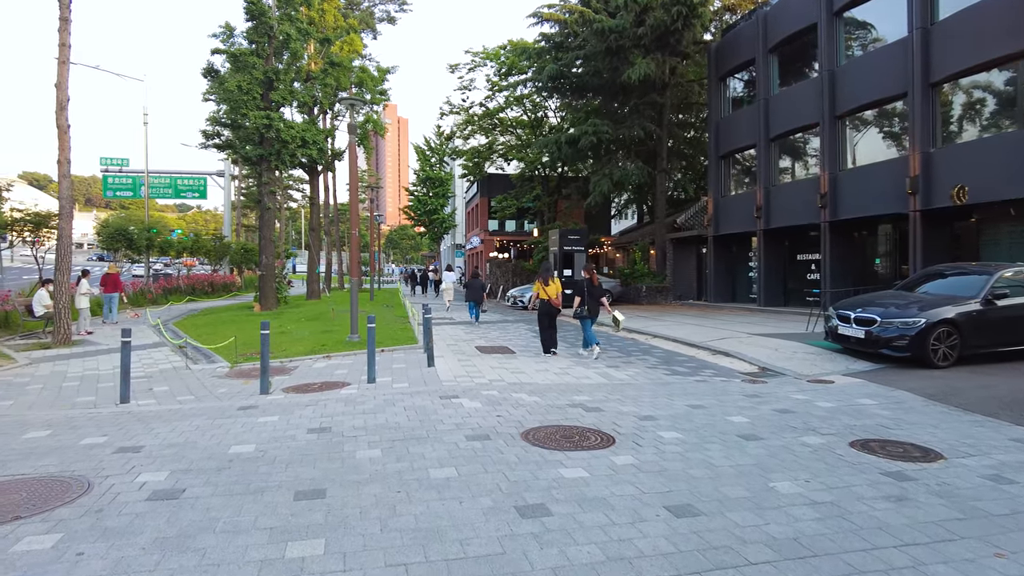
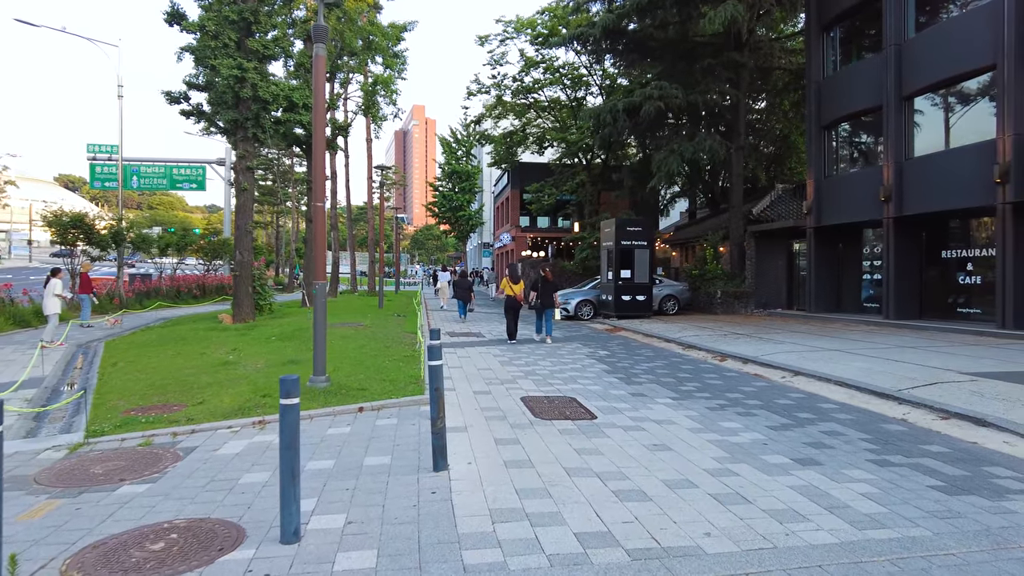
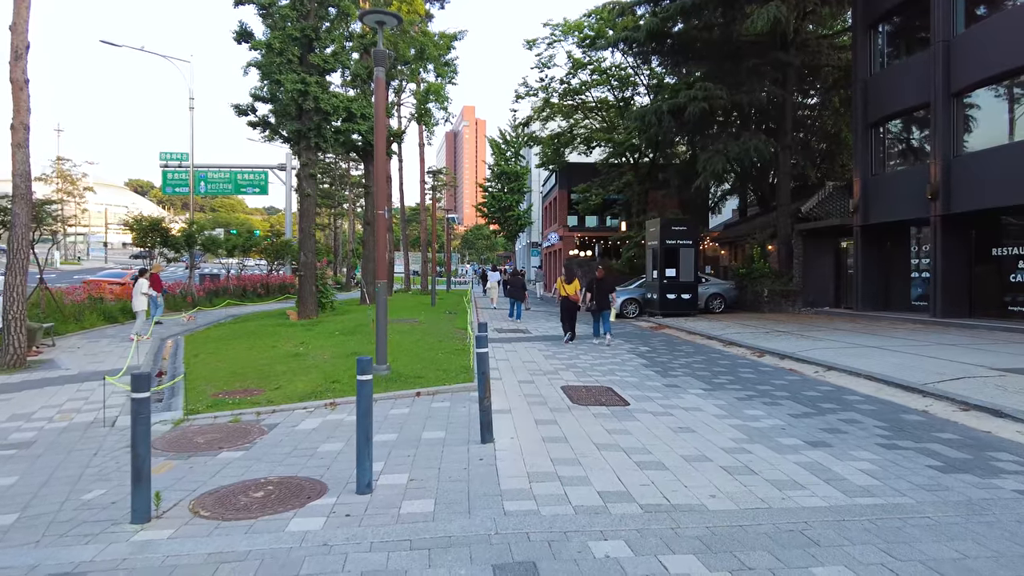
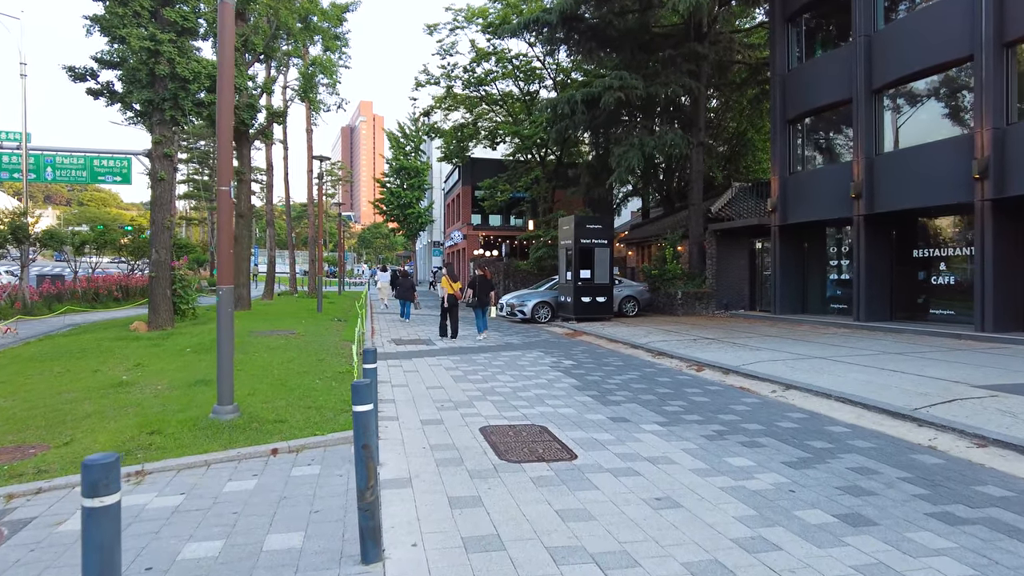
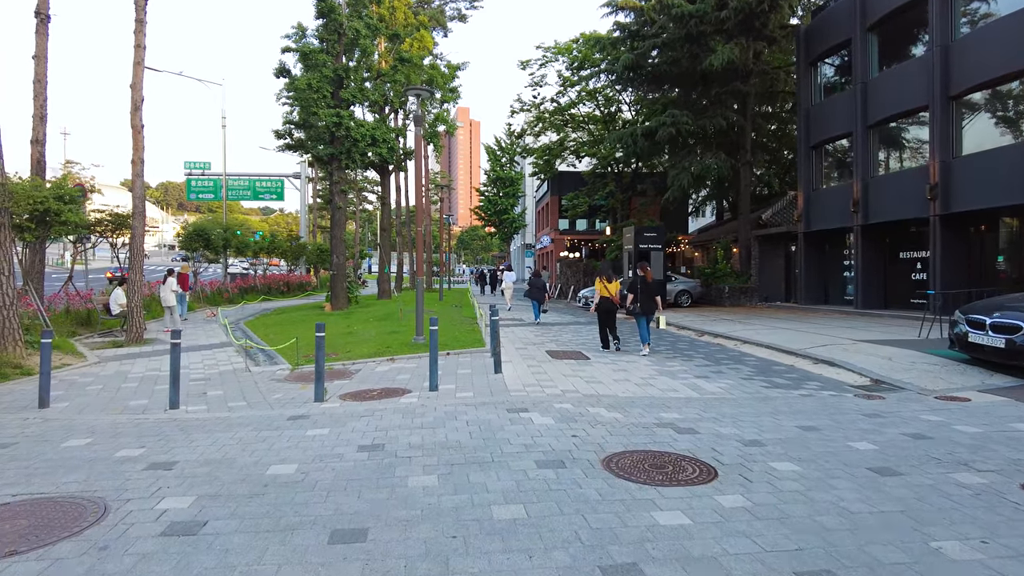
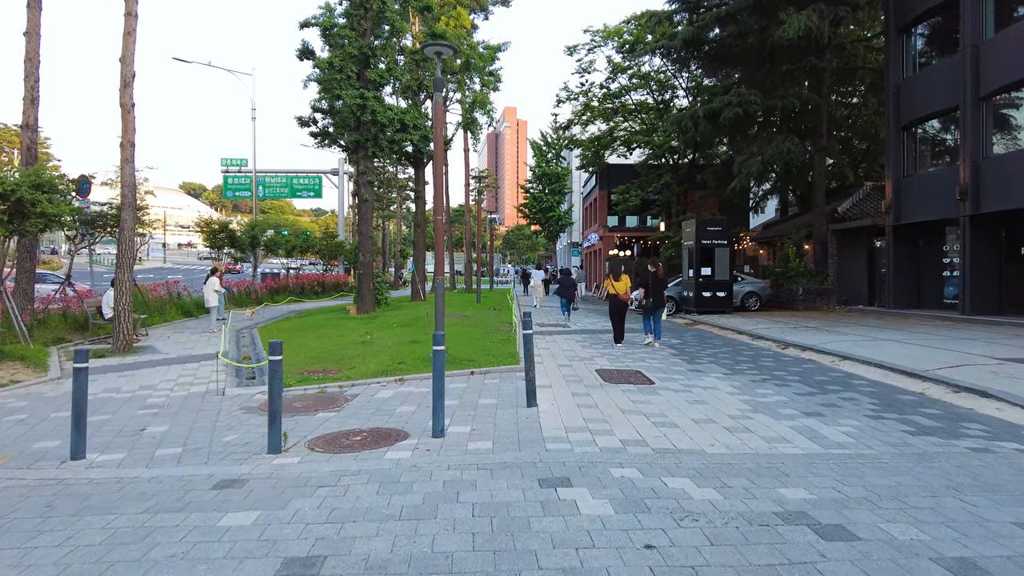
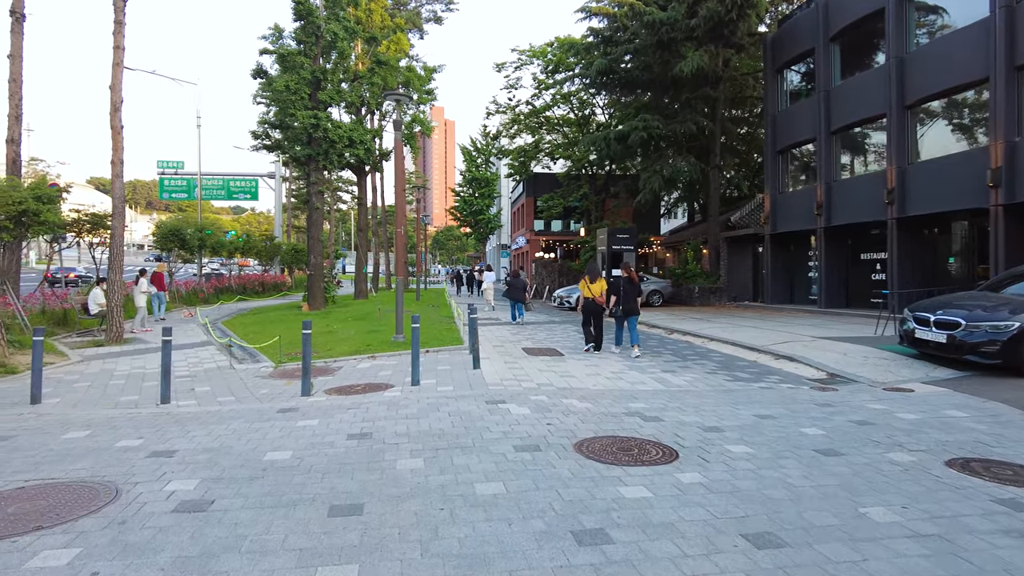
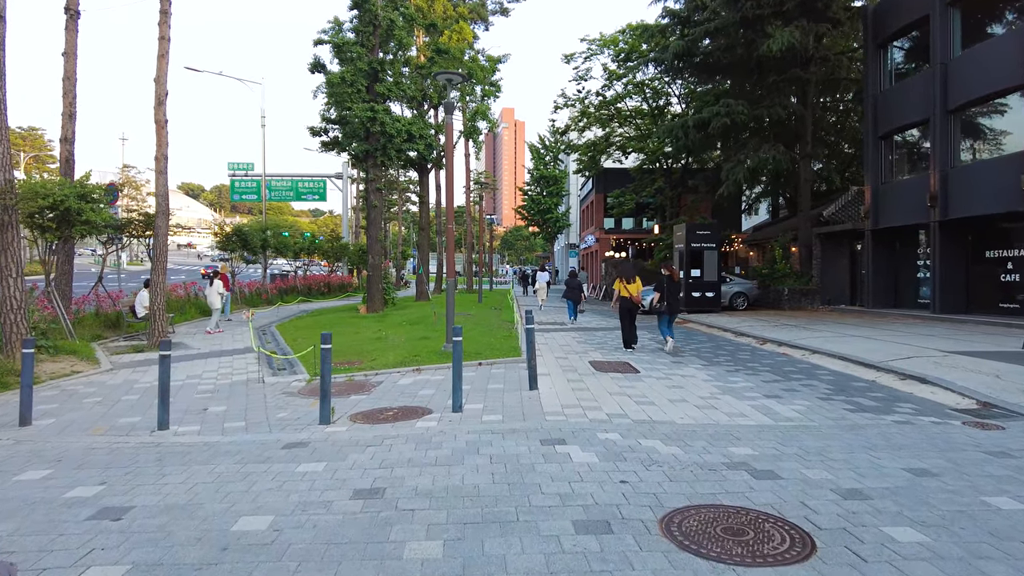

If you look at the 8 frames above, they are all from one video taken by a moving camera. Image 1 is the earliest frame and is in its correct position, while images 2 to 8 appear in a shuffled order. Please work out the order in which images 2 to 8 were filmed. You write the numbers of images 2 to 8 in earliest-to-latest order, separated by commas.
7, 5, 8, 6, 3, 2, 4
